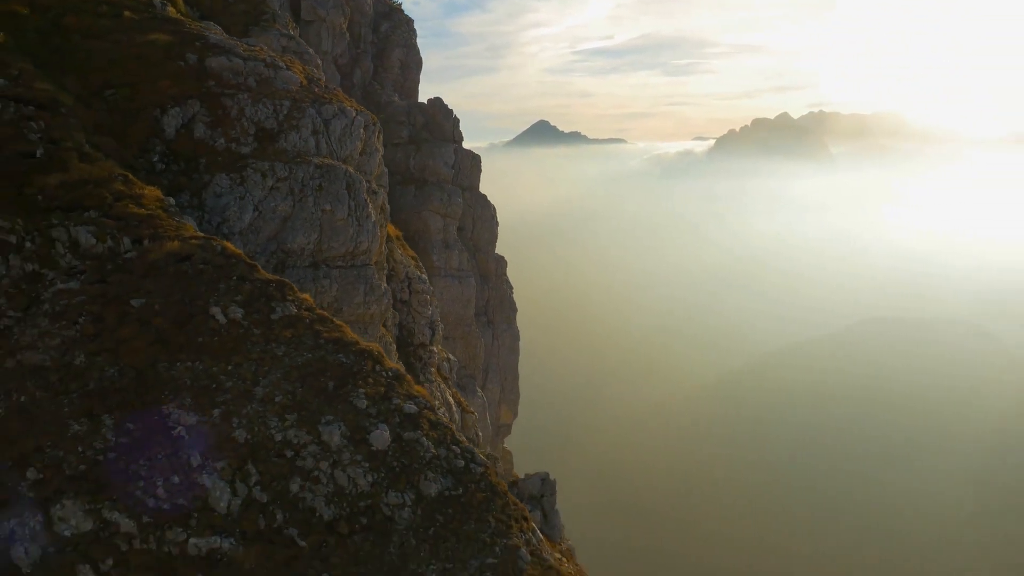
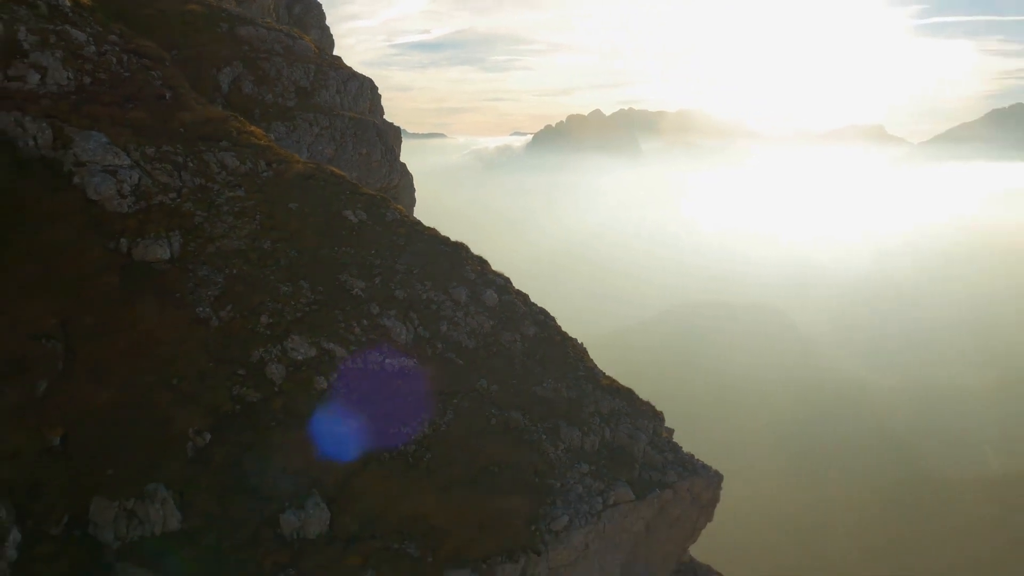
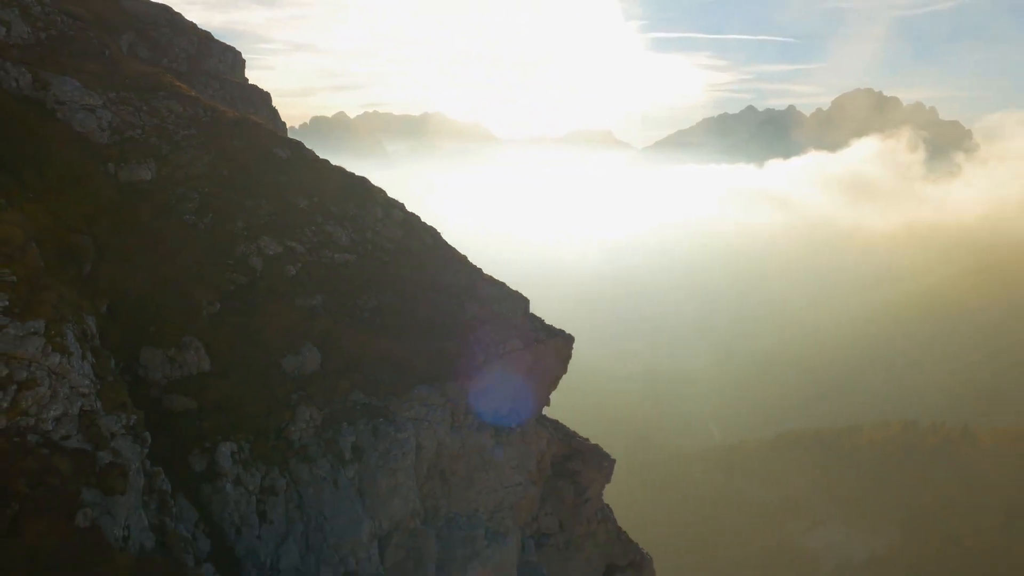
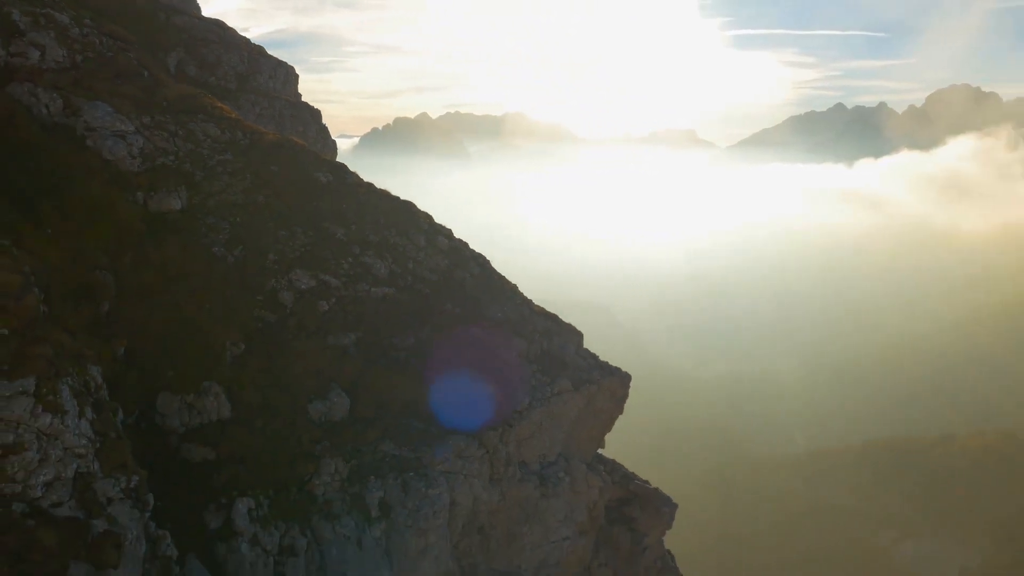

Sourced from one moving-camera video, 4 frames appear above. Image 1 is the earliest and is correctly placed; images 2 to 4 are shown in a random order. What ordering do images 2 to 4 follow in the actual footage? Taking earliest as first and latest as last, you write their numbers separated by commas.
2, 4, 3
